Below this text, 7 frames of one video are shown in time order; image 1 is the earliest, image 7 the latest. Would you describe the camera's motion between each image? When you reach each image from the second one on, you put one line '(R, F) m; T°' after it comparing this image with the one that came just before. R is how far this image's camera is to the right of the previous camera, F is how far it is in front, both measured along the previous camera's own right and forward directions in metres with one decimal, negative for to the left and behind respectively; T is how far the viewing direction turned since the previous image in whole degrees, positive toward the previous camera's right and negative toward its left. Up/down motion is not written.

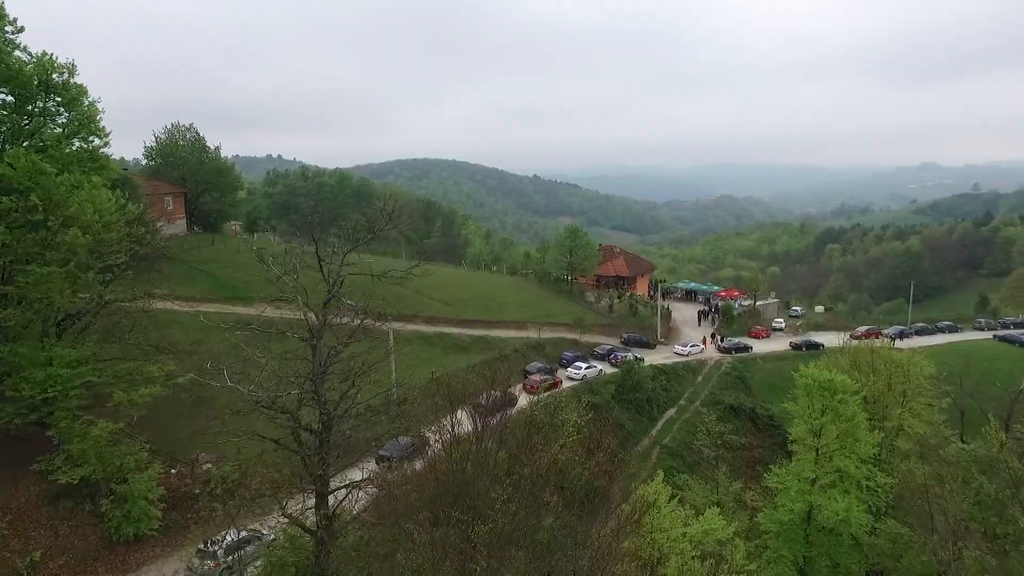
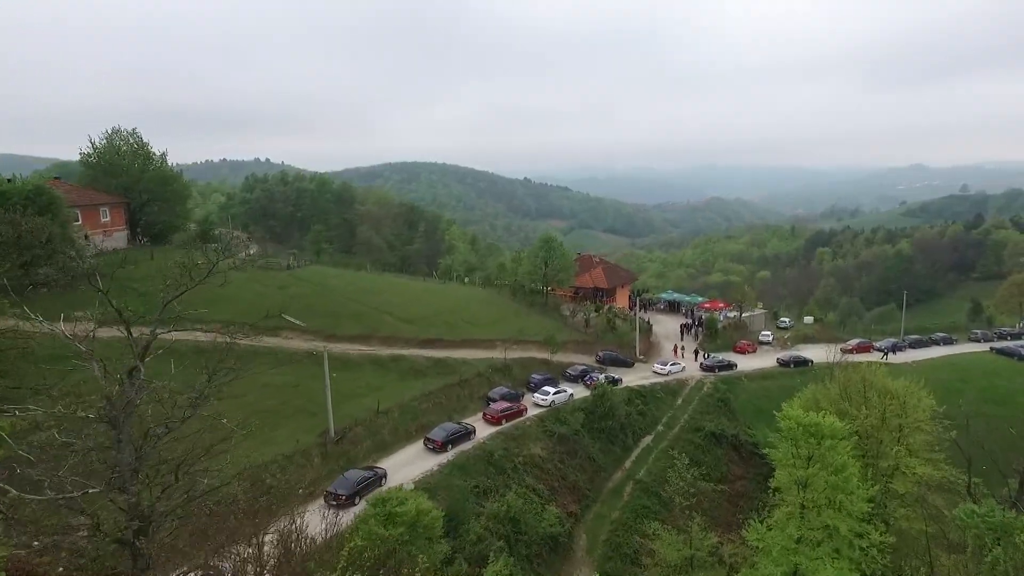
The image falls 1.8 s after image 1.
(+2.3, +3.9) m; +1°
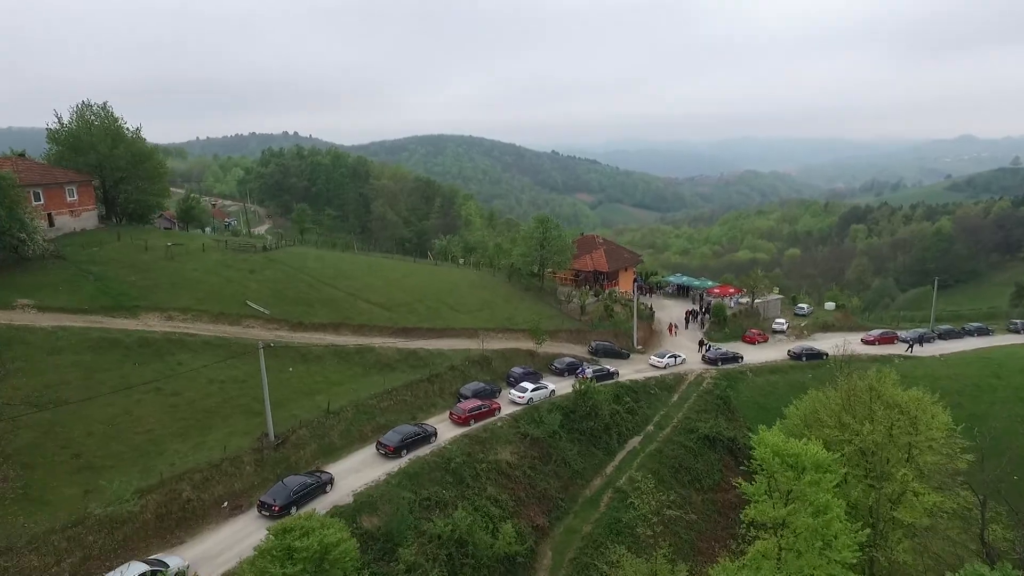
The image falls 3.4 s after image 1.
(+3.5, +3.7) m; -3°
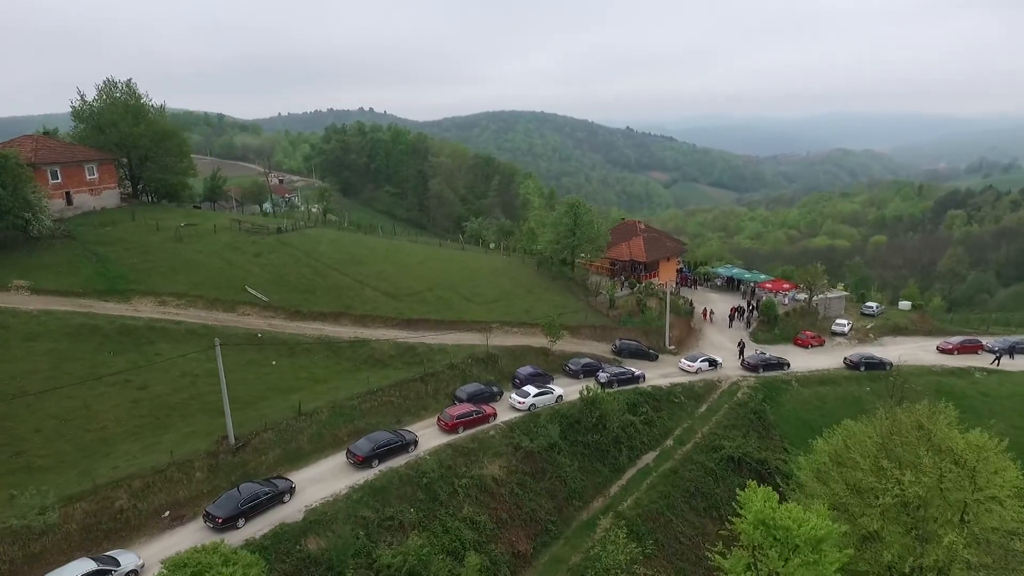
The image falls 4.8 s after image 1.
(+4.0, +4.0) m; -7°
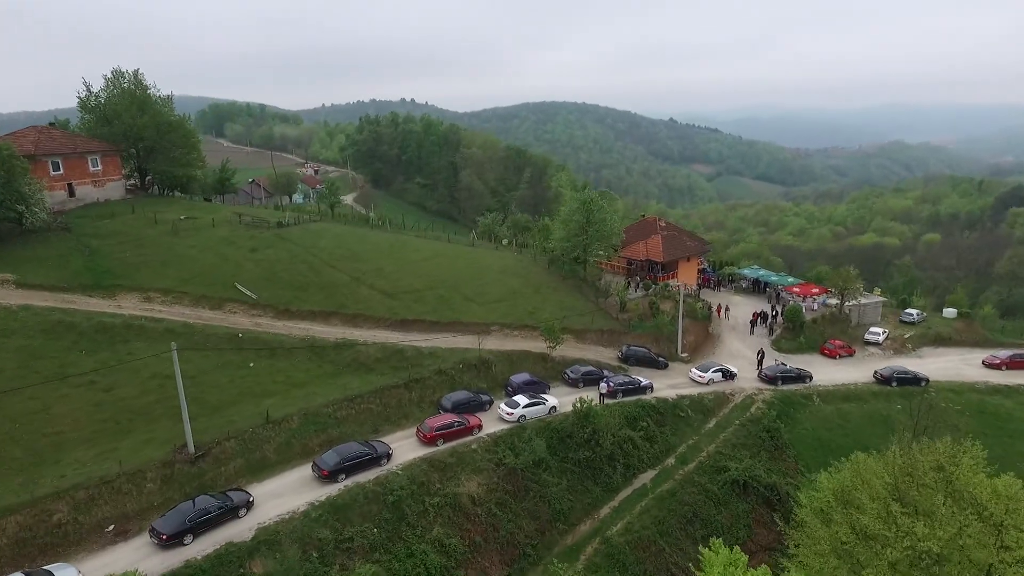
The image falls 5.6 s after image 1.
(+2.7, +2.4) m; -4°
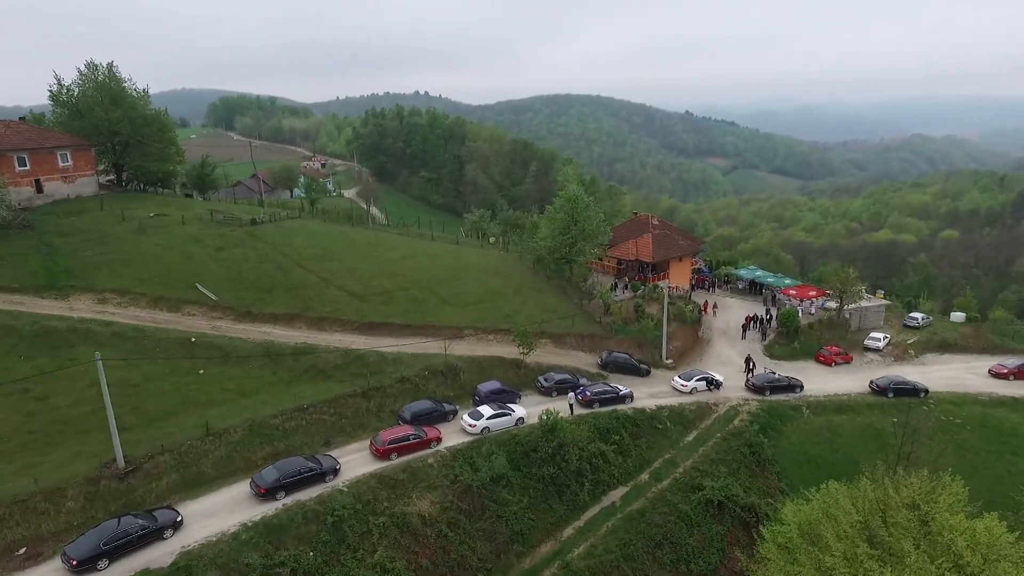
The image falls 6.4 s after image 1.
(+2.7, +2.0) m; -1°
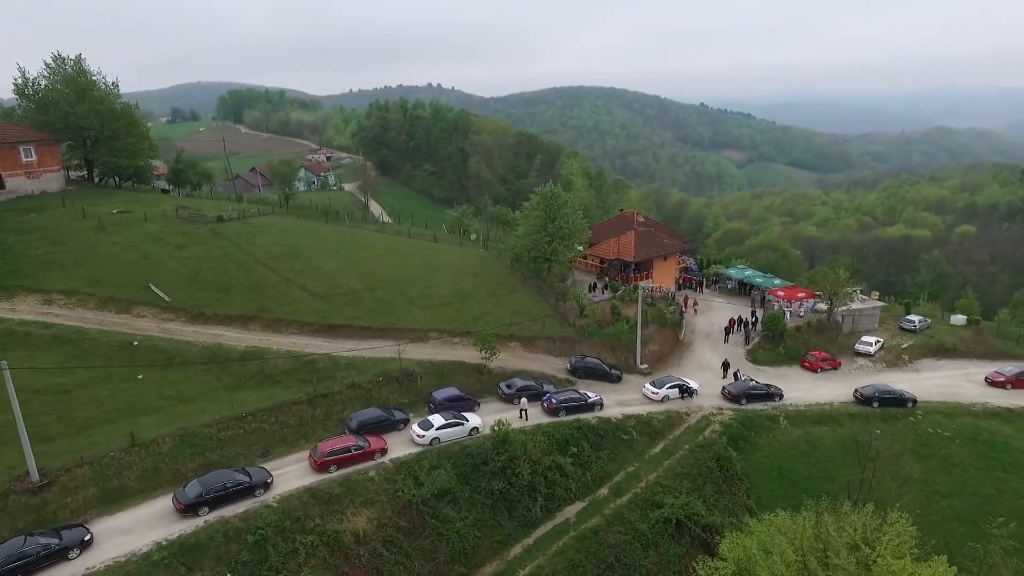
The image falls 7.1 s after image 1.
(+3.2, +1.8) m; -1°
